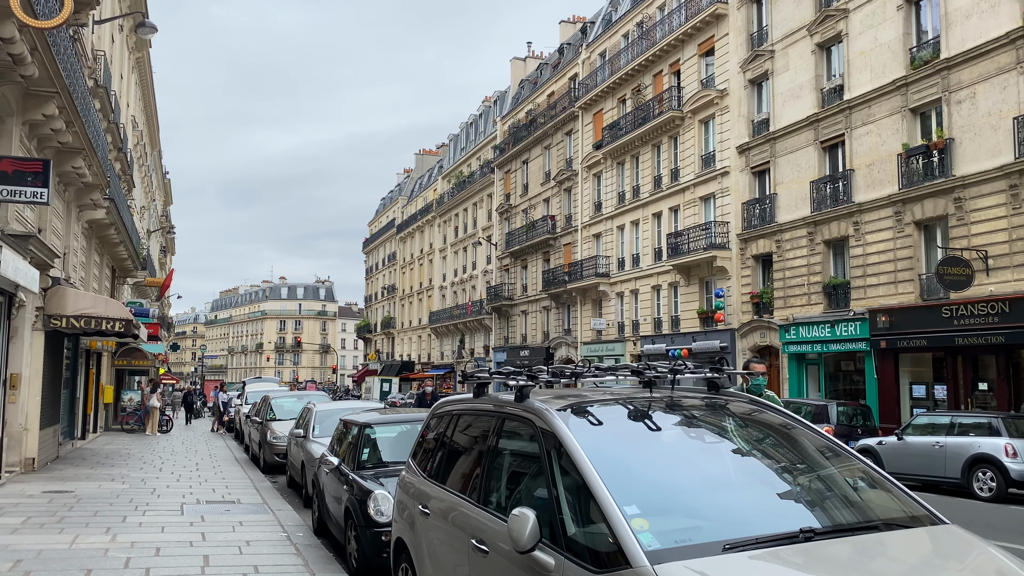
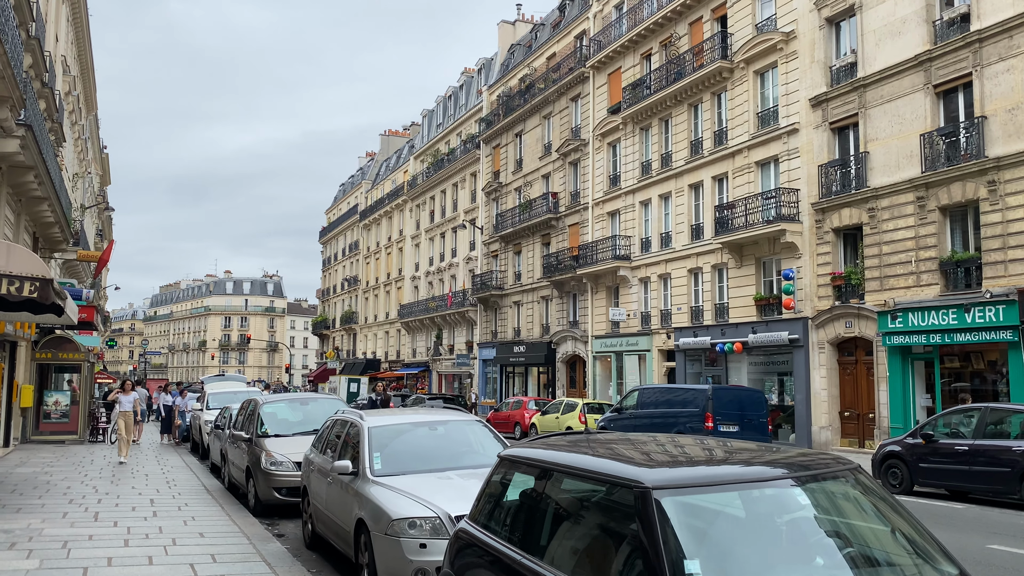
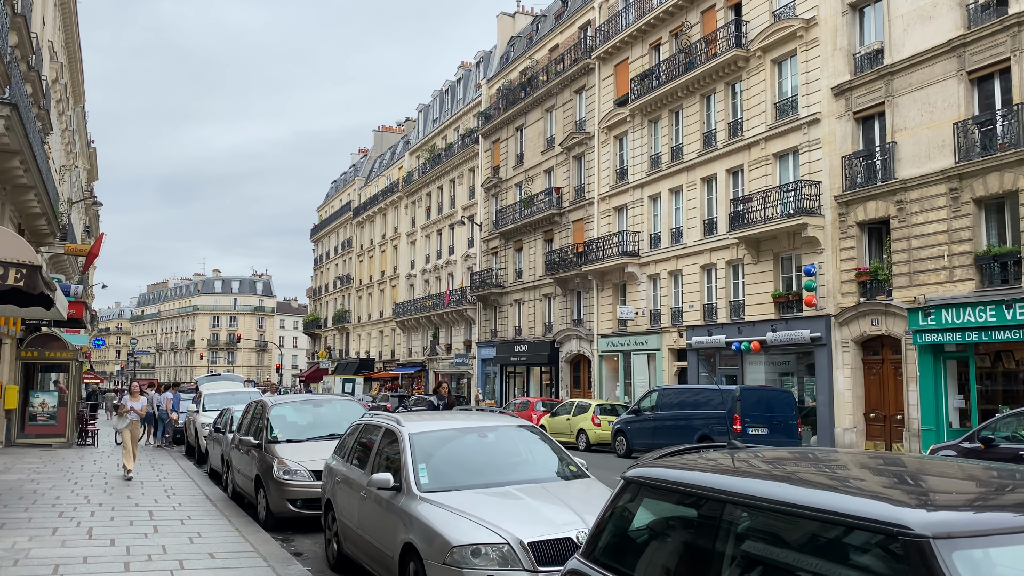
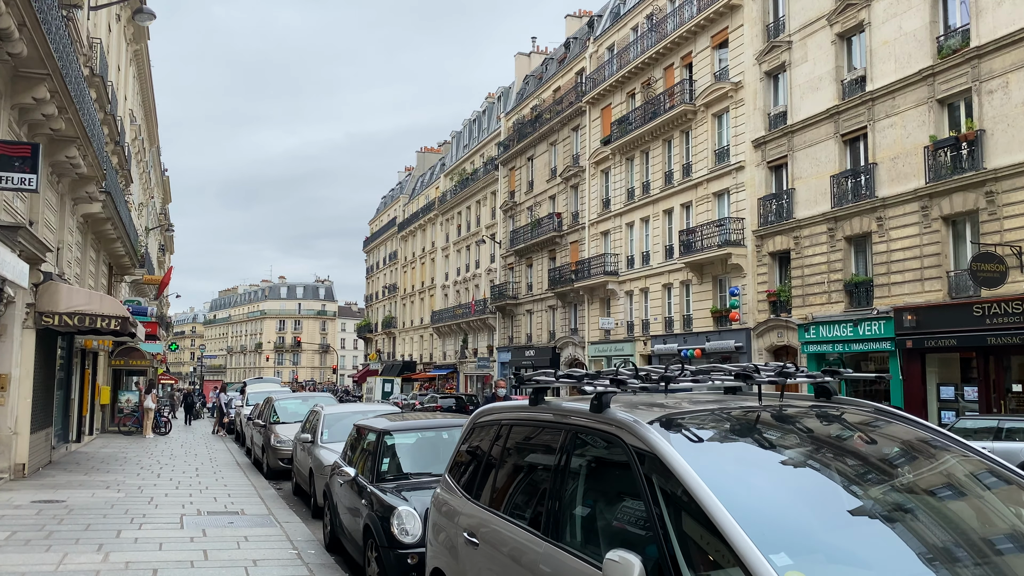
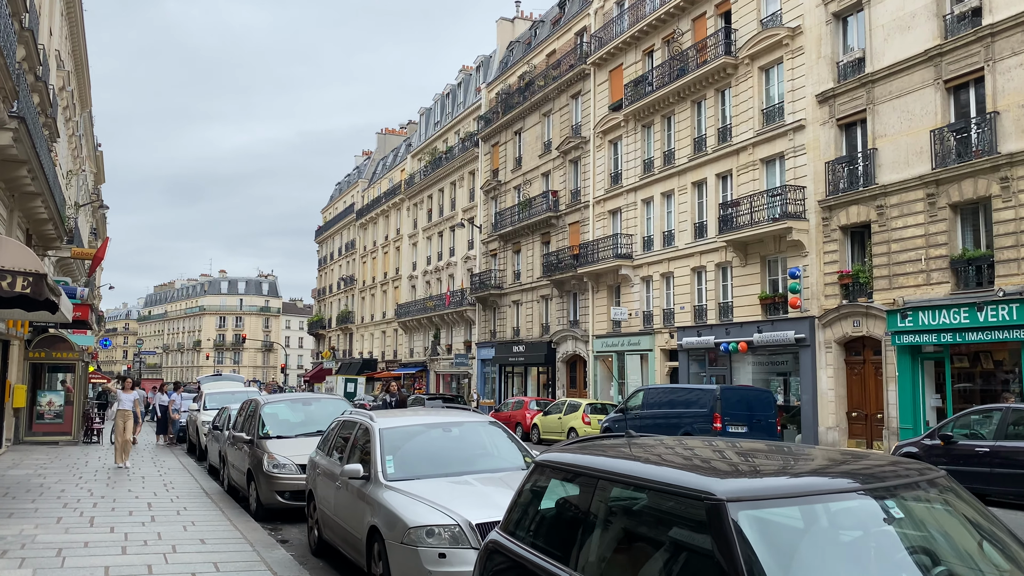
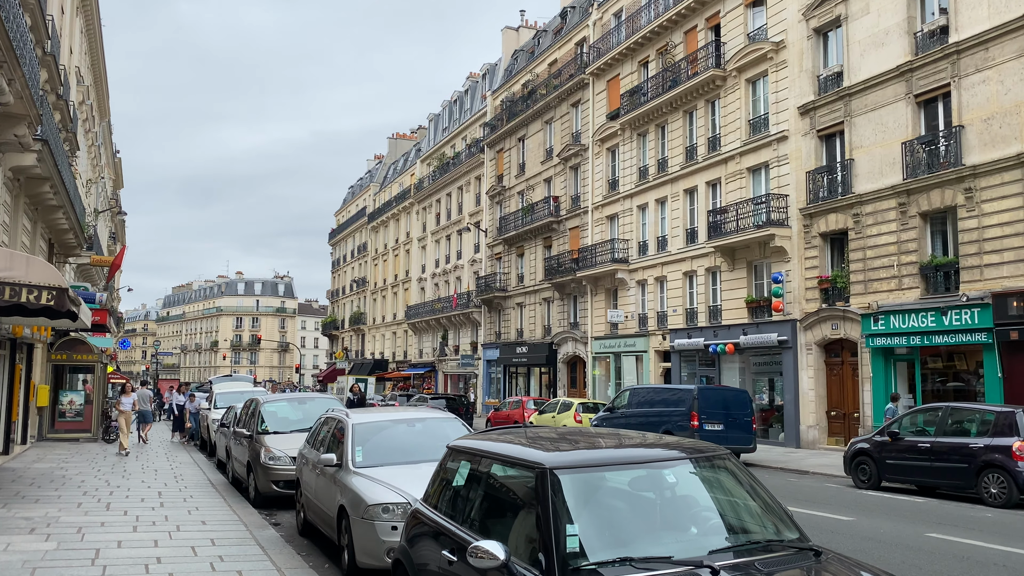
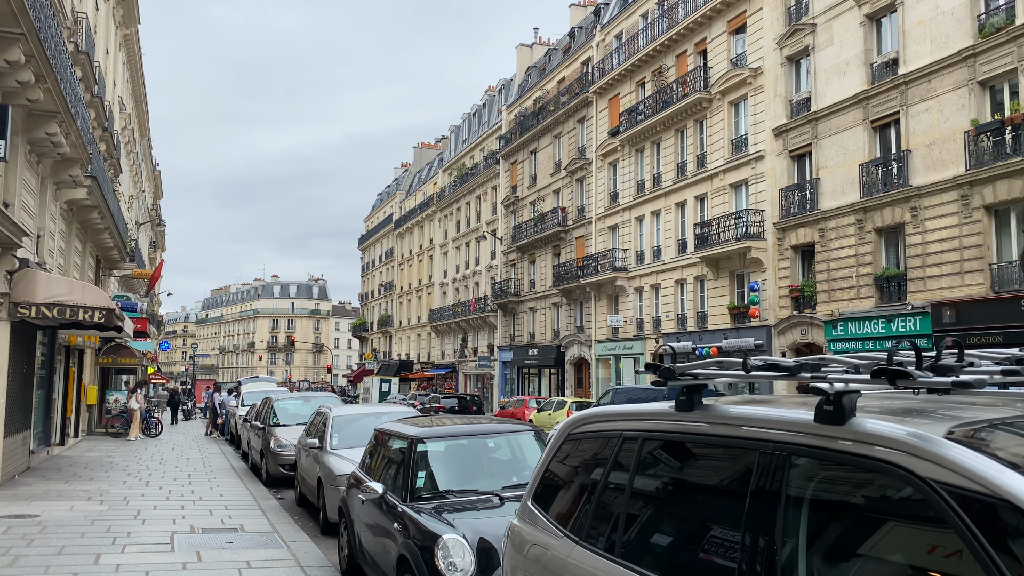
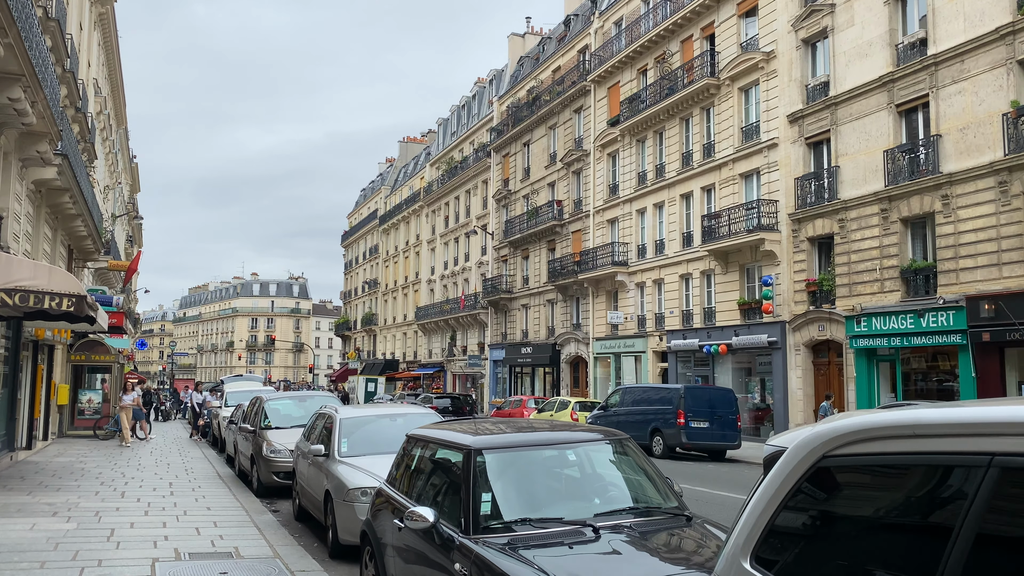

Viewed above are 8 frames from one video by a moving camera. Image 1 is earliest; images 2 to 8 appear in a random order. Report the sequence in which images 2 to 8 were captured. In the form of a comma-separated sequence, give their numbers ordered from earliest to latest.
4, 7, 8, 6, 2, 5, 3
